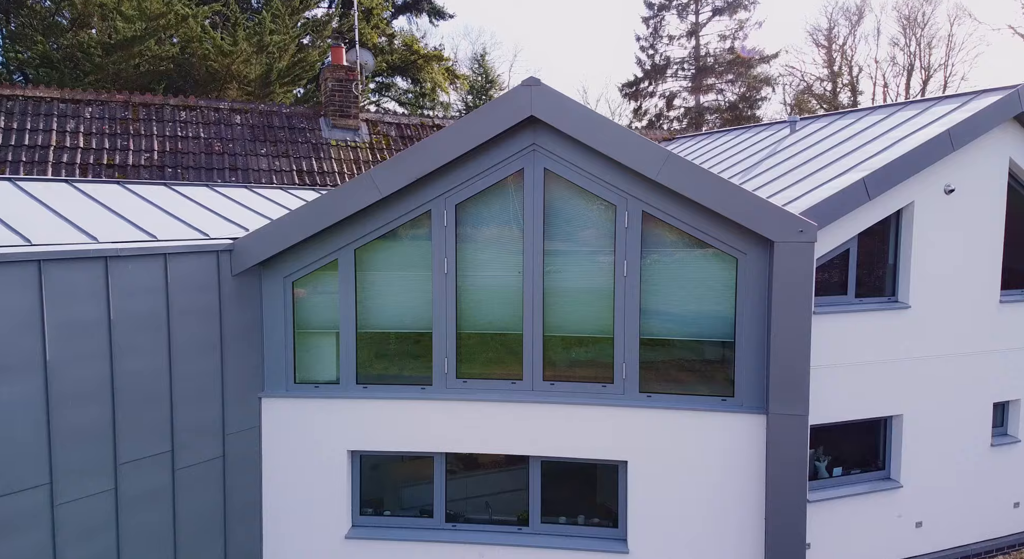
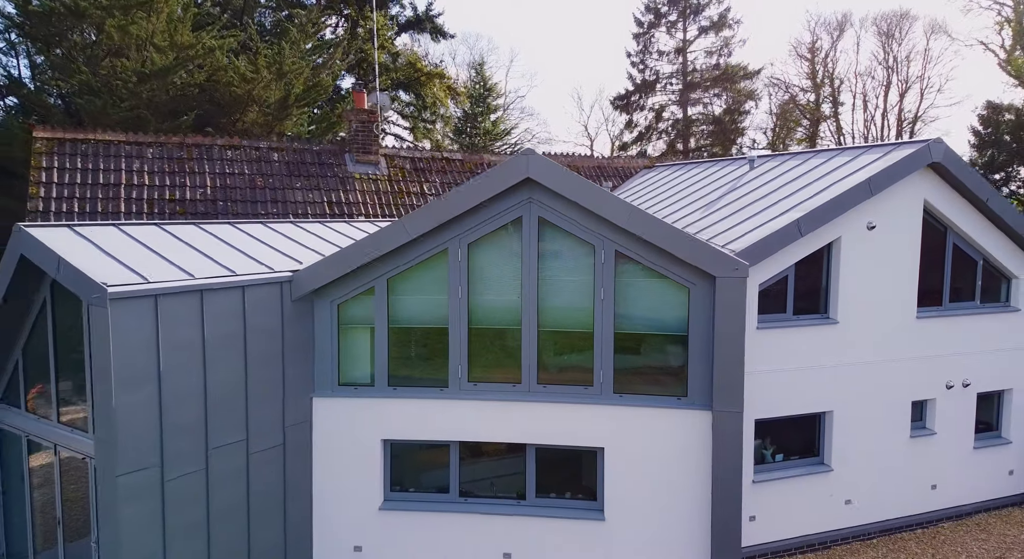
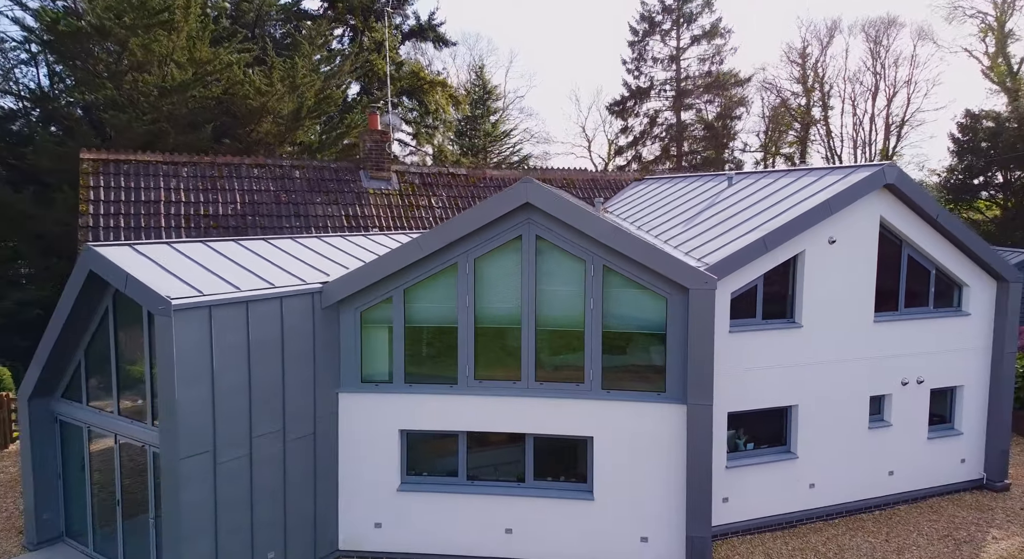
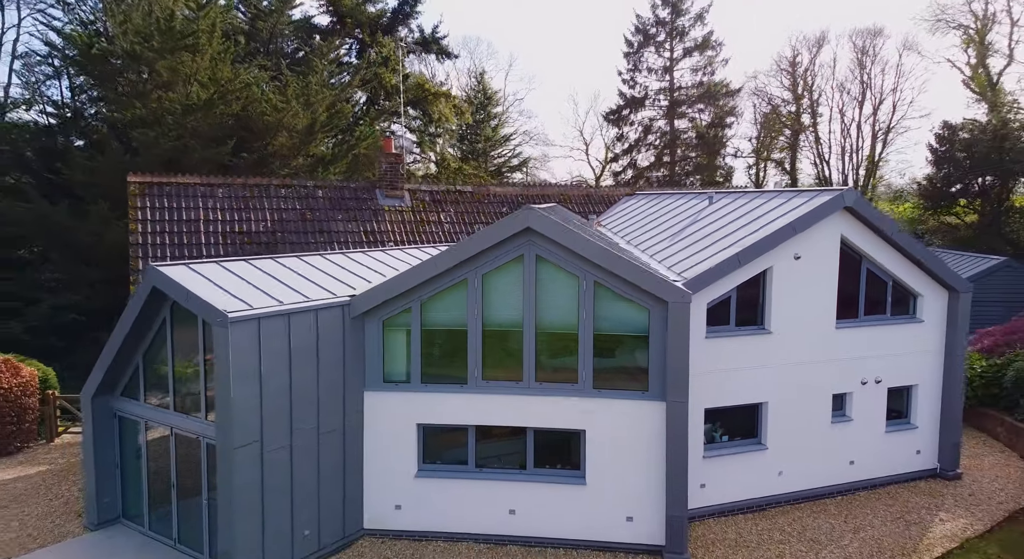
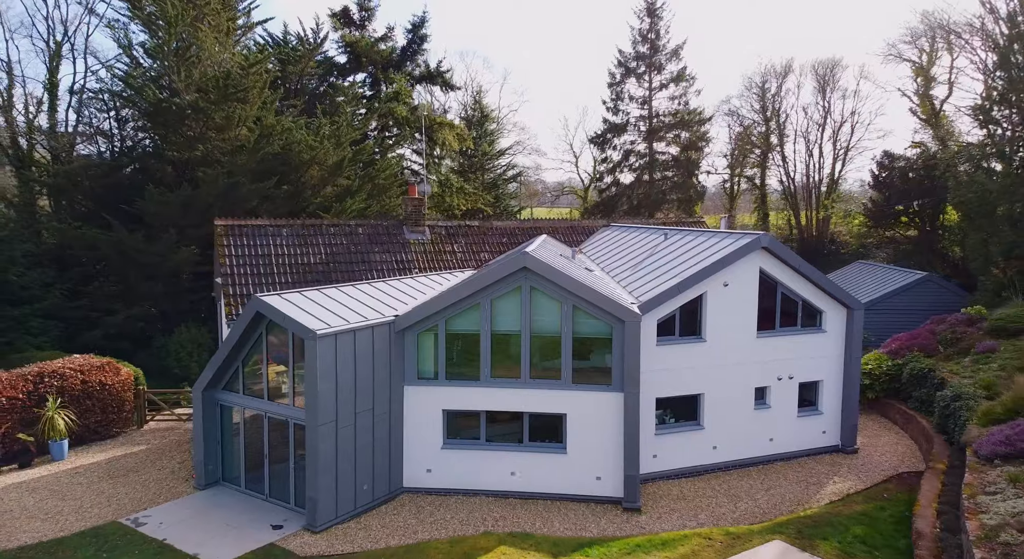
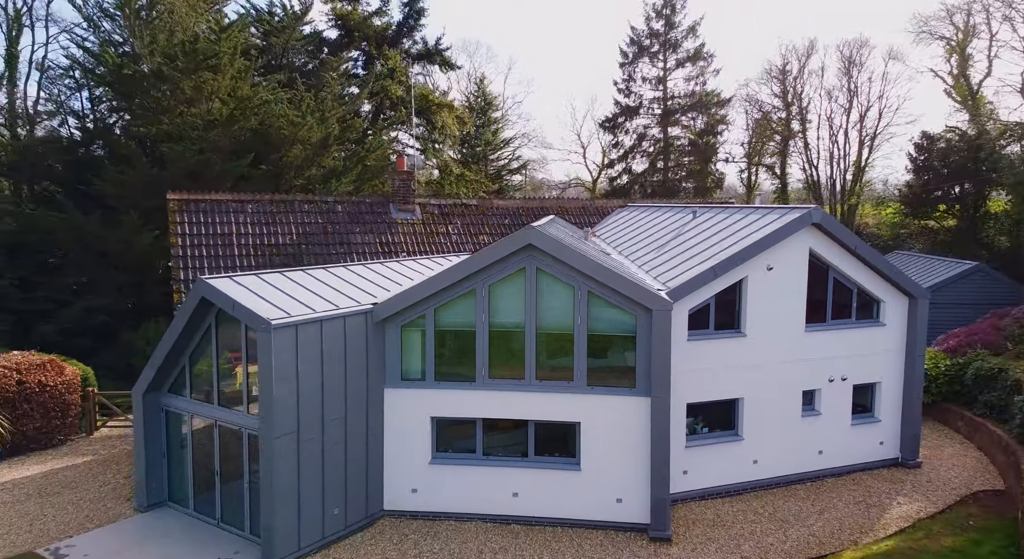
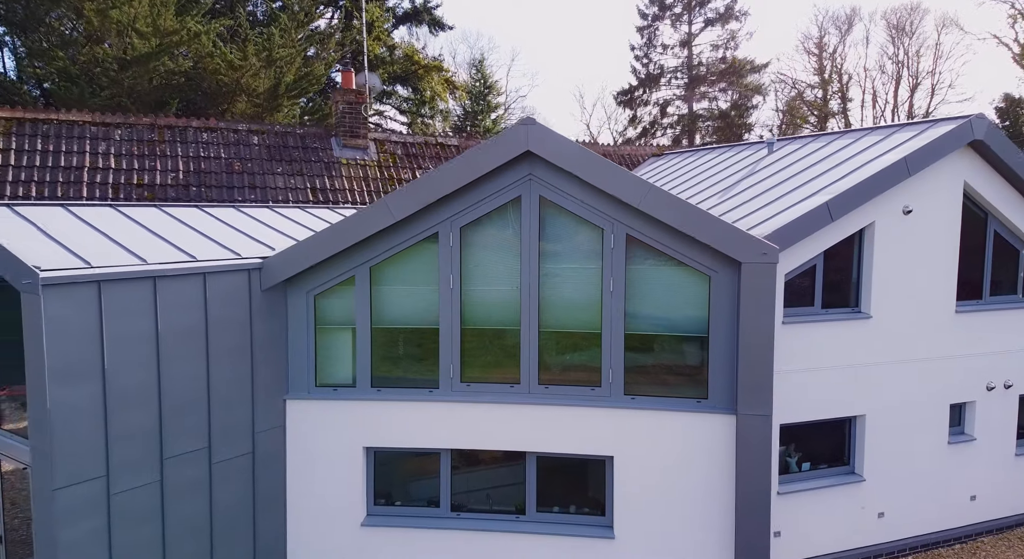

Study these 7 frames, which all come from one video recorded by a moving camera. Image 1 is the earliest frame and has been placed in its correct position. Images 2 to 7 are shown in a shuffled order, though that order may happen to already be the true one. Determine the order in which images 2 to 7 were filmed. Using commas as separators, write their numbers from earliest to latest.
7, 2, 3, 4, 6, 5
